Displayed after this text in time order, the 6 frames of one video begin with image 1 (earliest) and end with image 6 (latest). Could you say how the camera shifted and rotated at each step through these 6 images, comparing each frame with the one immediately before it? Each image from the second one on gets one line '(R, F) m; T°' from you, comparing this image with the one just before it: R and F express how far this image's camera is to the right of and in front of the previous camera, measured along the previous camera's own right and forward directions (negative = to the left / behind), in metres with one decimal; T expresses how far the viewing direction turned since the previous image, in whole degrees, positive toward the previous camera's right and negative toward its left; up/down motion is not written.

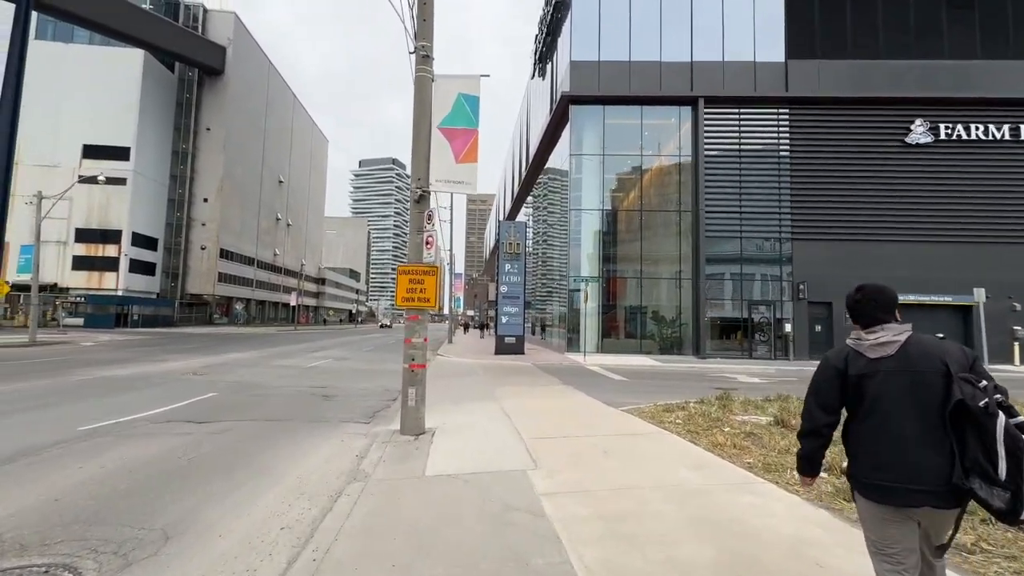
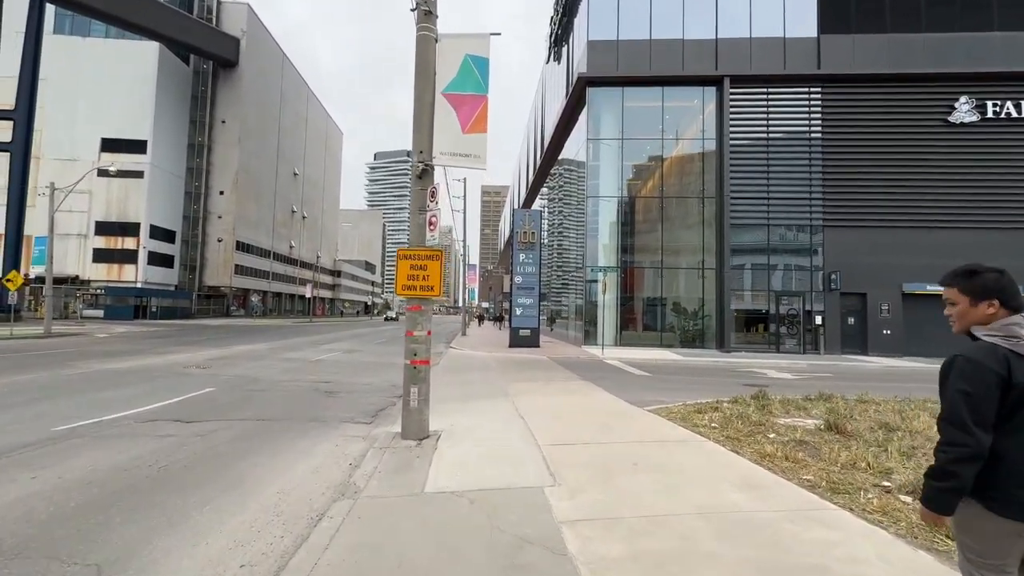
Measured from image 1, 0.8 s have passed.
(0.0, +0.9) m; -2°
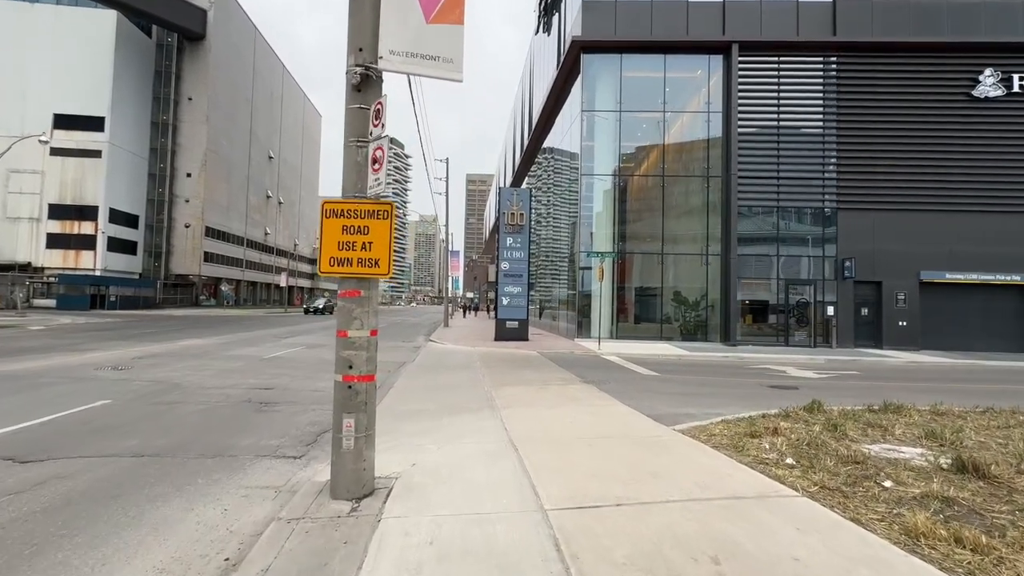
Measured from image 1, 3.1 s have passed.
(0.0, +2.4) m; +2°
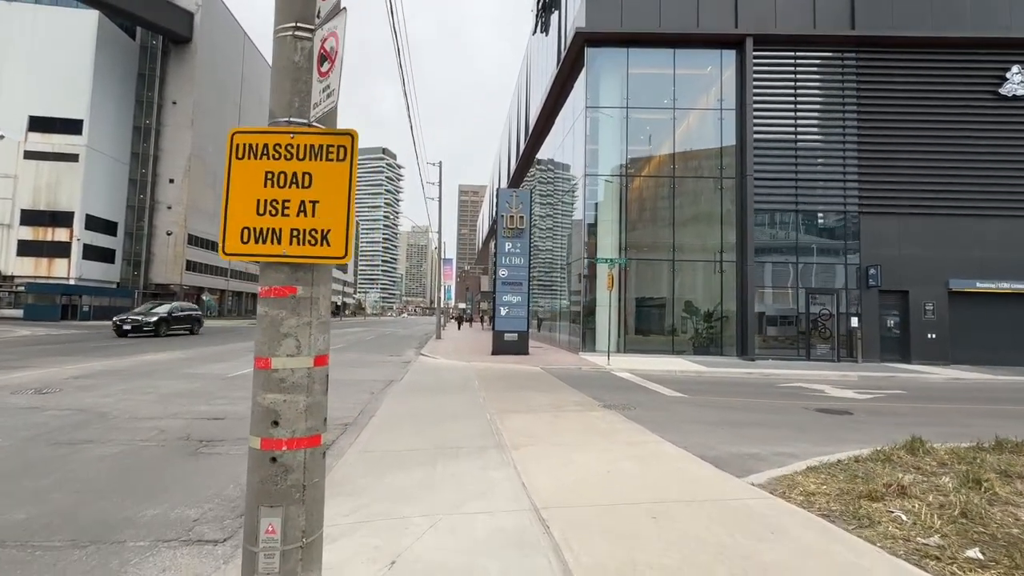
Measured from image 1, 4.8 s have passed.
(-0.3, +1.9) m; +1°
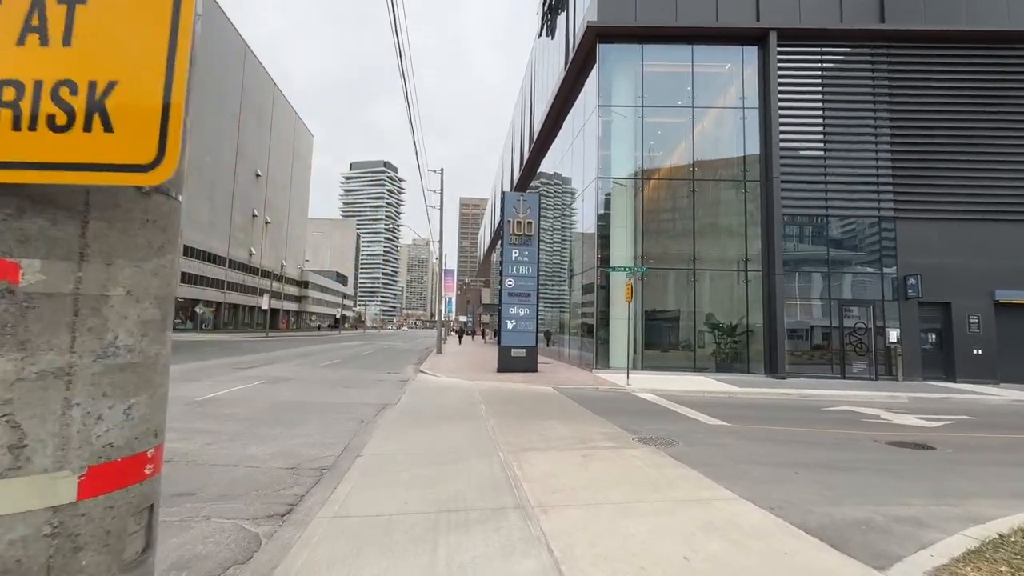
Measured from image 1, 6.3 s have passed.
(-0.3, +1.6) m; 0°
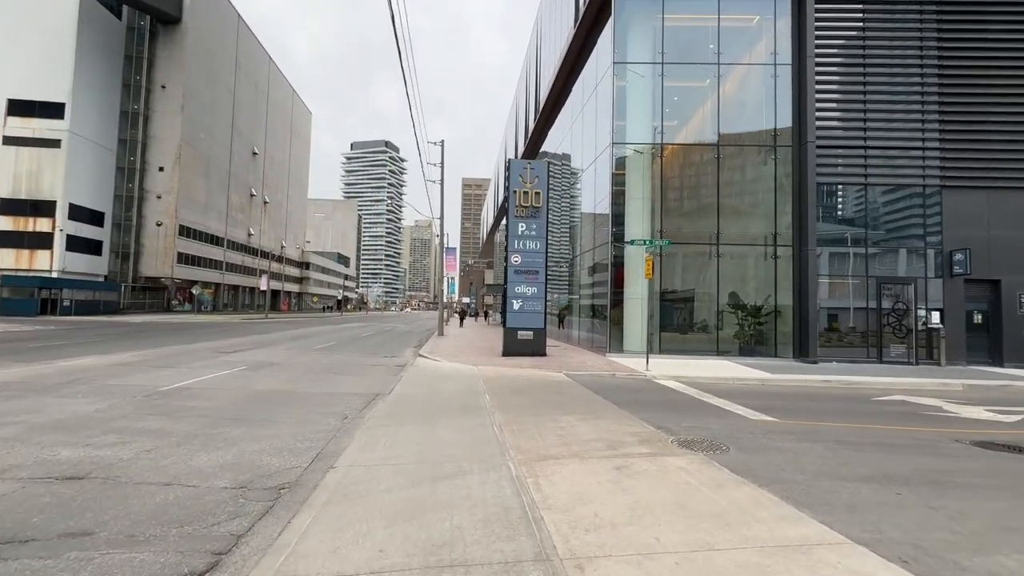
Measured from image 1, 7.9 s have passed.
(-0.1, +1.6) m; 0°
